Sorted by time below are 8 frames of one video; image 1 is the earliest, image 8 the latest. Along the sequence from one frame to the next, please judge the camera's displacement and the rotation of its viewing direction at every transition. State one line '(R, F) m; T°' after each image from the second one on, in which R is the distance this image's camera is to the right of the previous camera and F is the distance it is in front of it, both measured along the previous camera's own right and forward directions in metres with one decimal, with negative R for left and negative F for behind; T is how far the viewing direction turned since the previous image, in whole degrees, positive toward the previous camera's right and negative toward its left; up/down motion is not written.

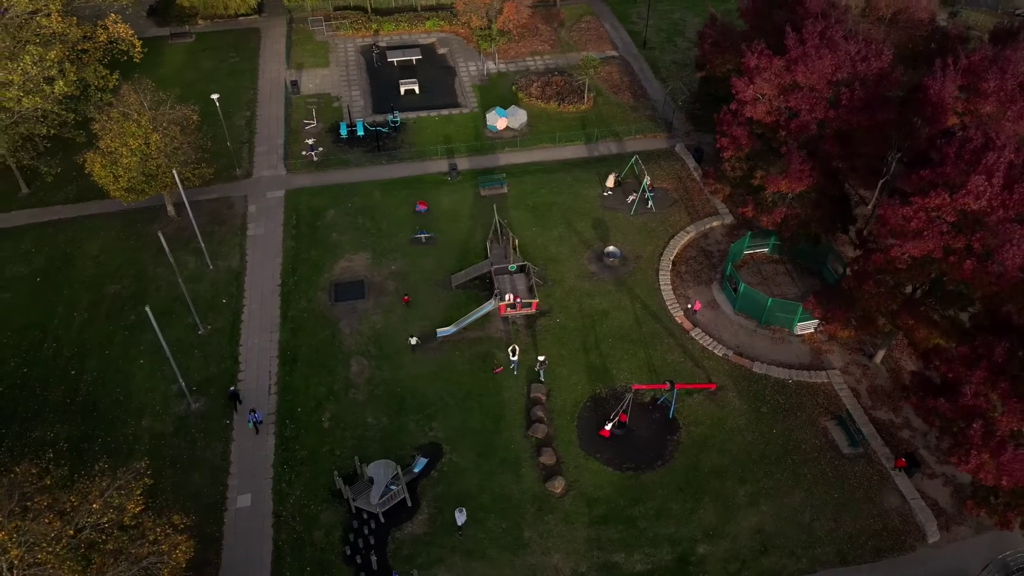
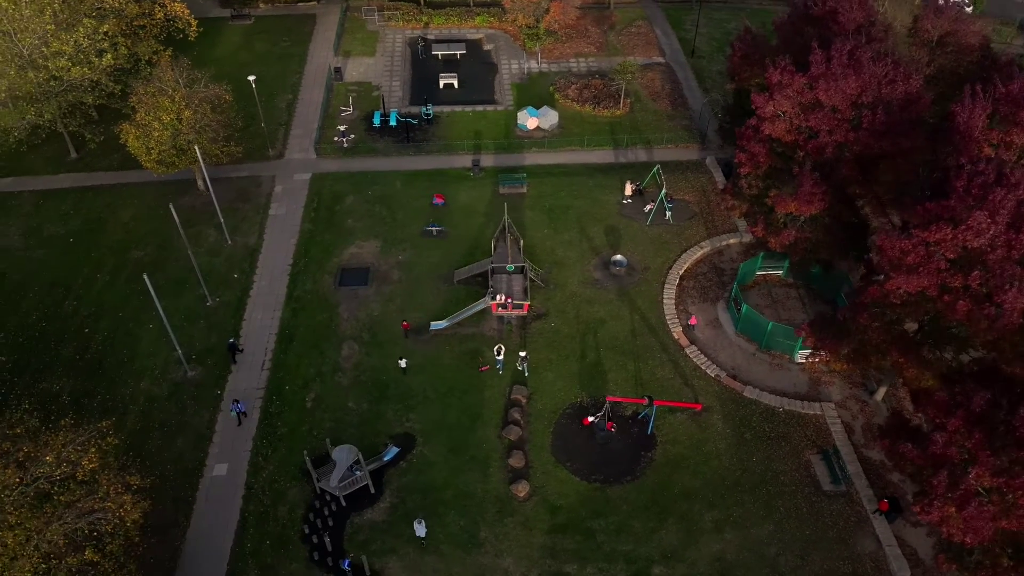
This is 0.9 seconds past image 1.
(+3.7, +0.2) m; -5°
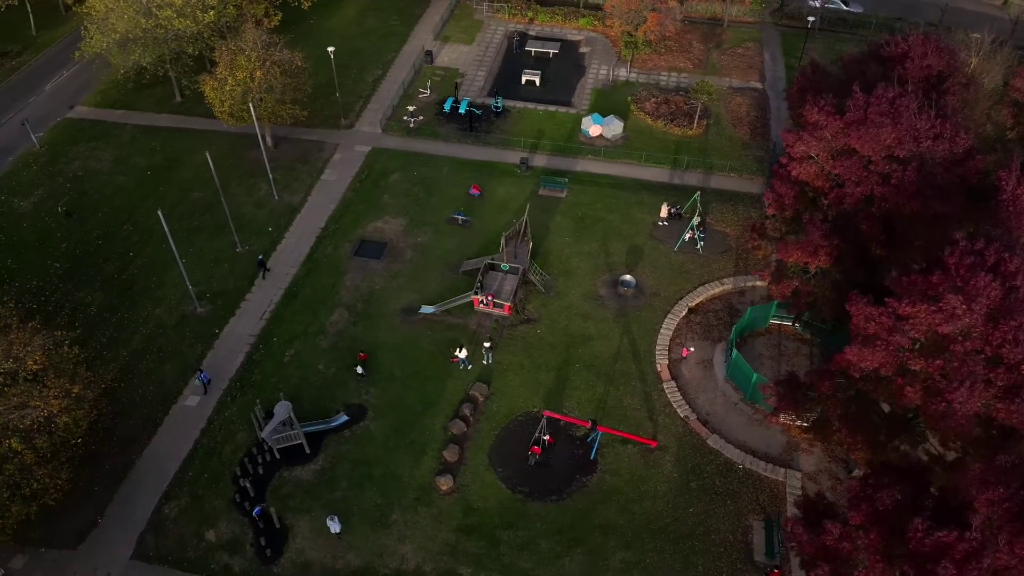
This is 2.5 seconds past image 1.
(+7.8, +0.9) m; -11°
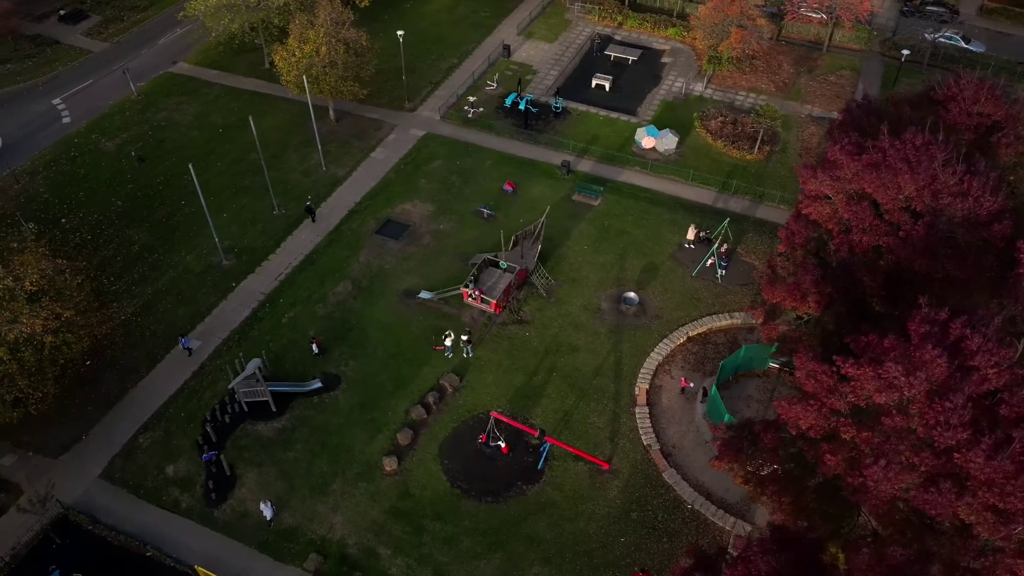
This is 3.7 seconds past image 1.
(+6.5, +0.6) m; -9°
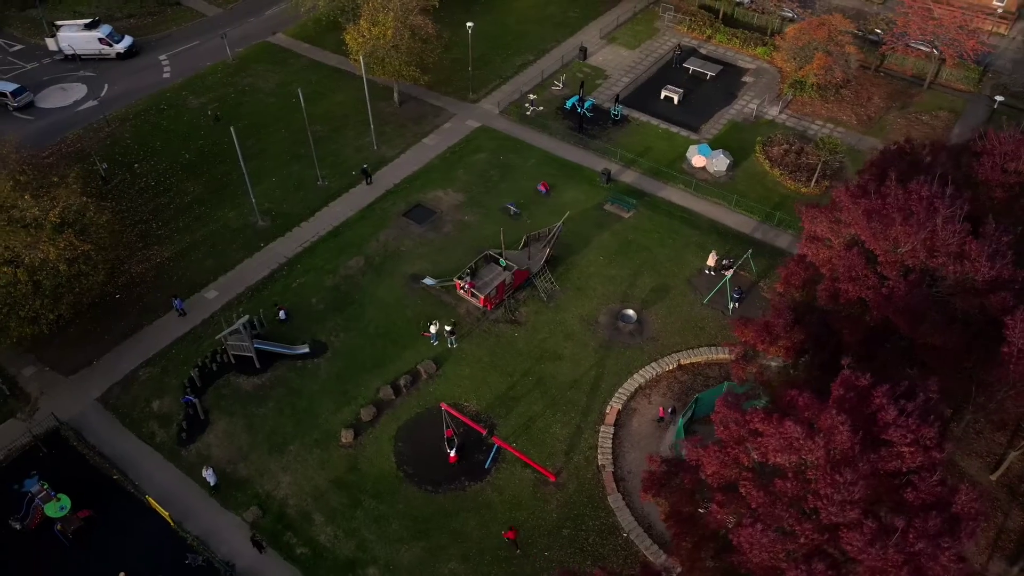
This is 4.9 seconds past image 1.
(+6.3, +0.5) m; -9°
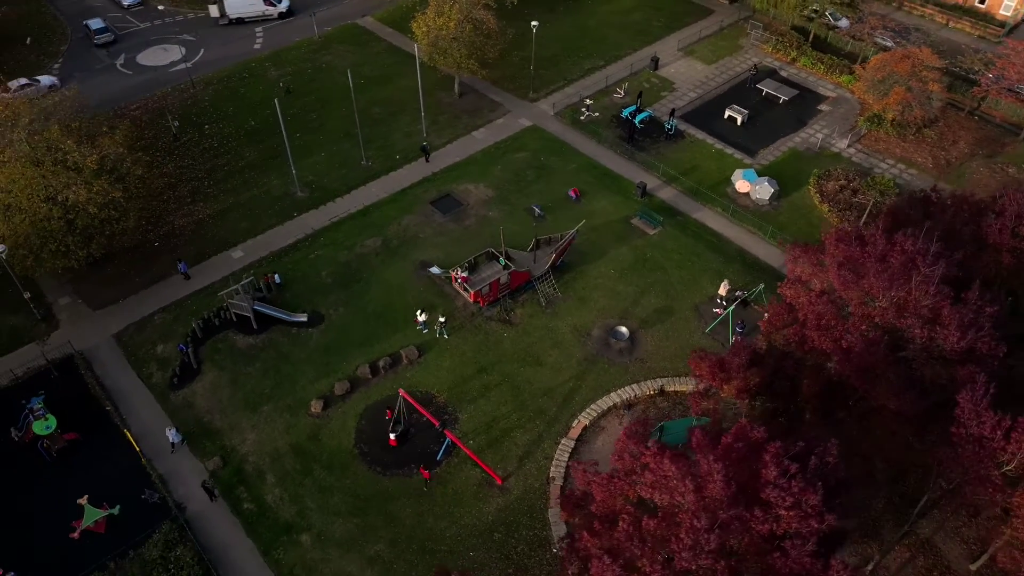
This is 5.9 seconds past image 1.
(+5.9, +0.5) m; -9°
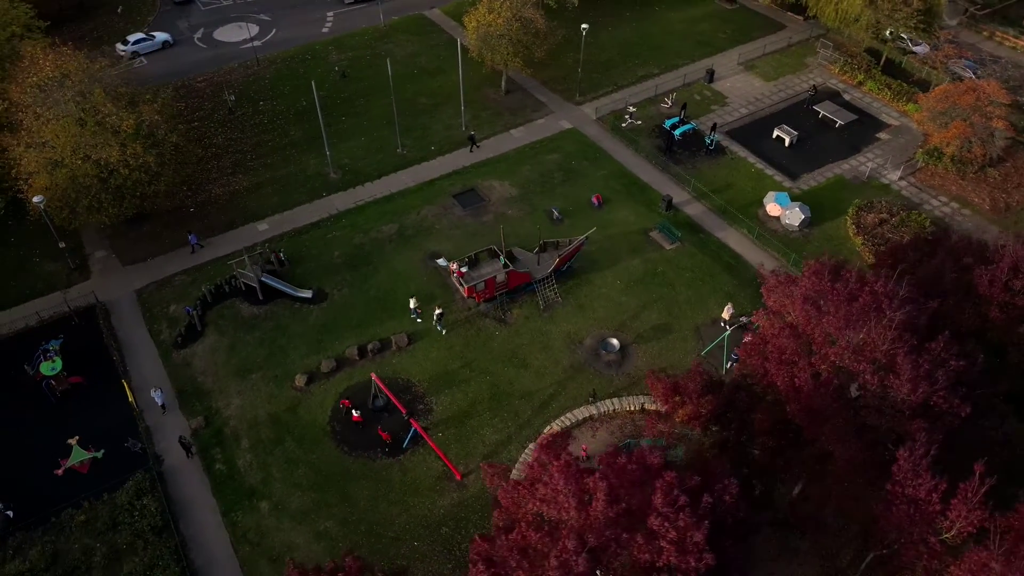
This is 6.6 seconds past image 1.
(+4.6, +0.3) m; -7°
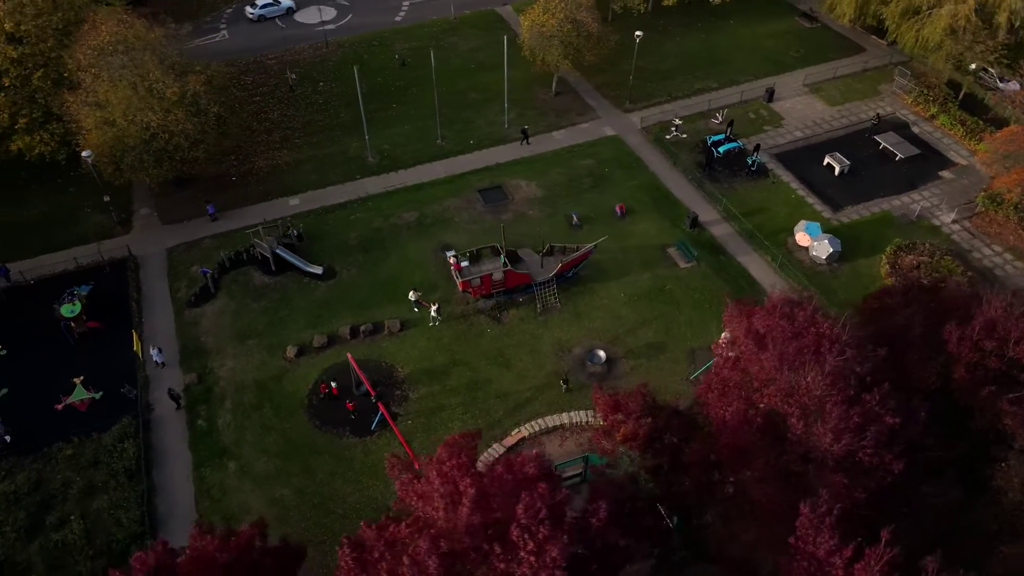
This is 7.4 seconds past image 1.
(+4.9, +0.3) m; -7°
